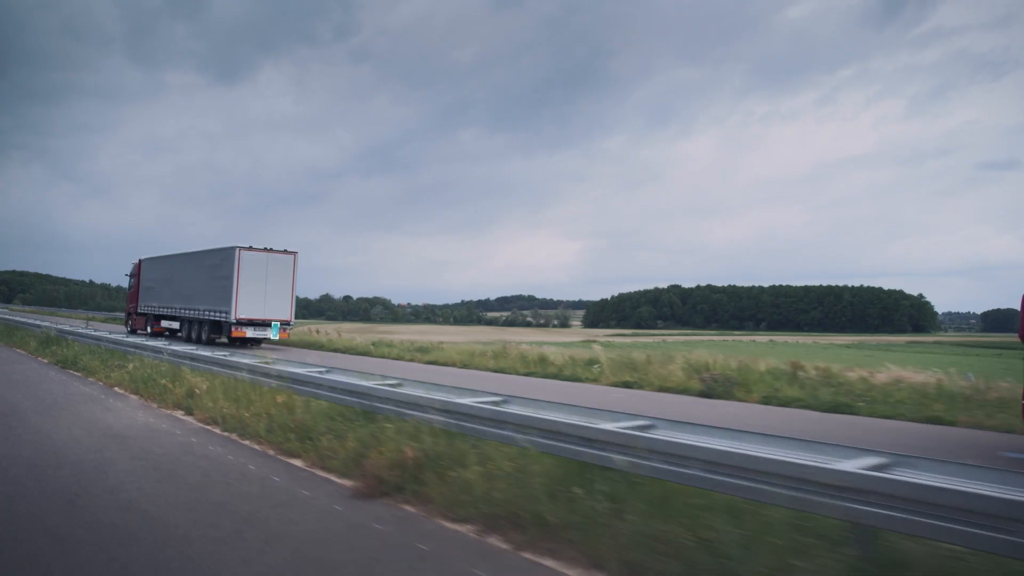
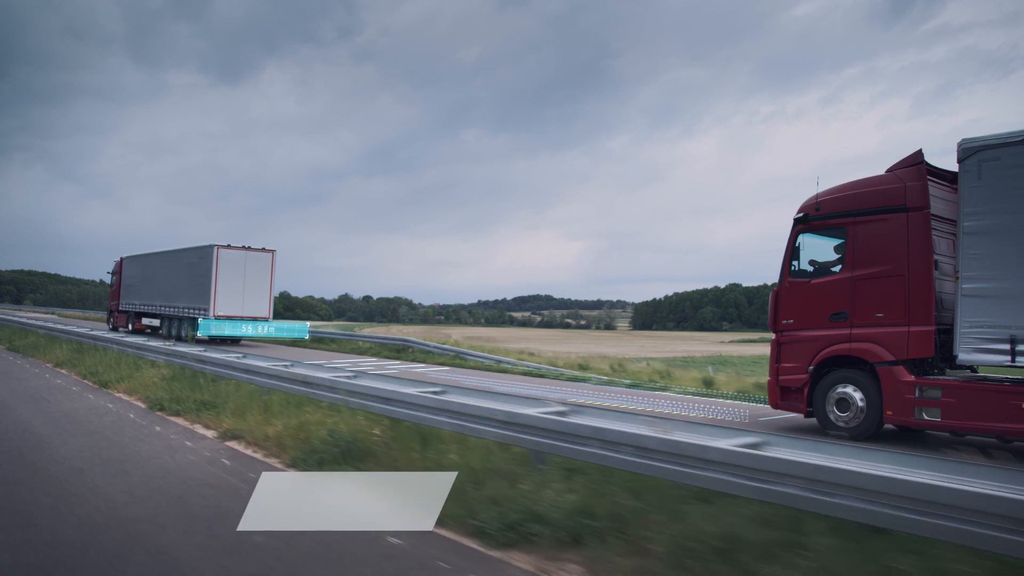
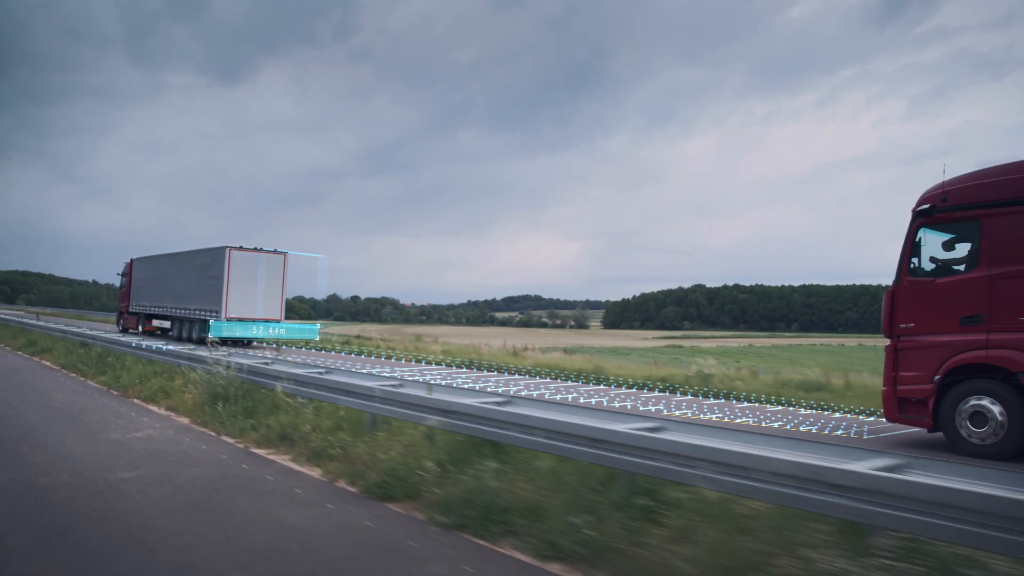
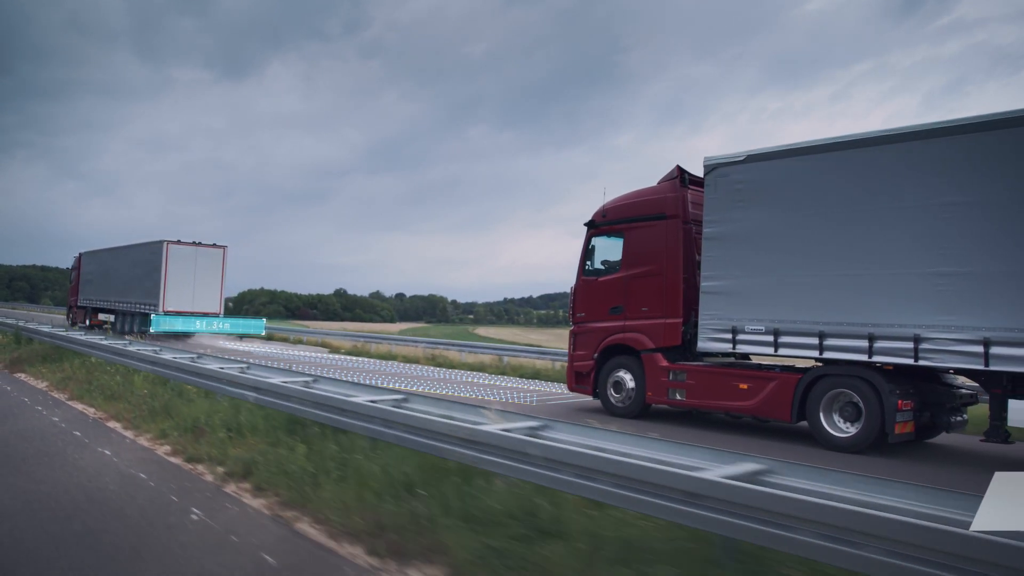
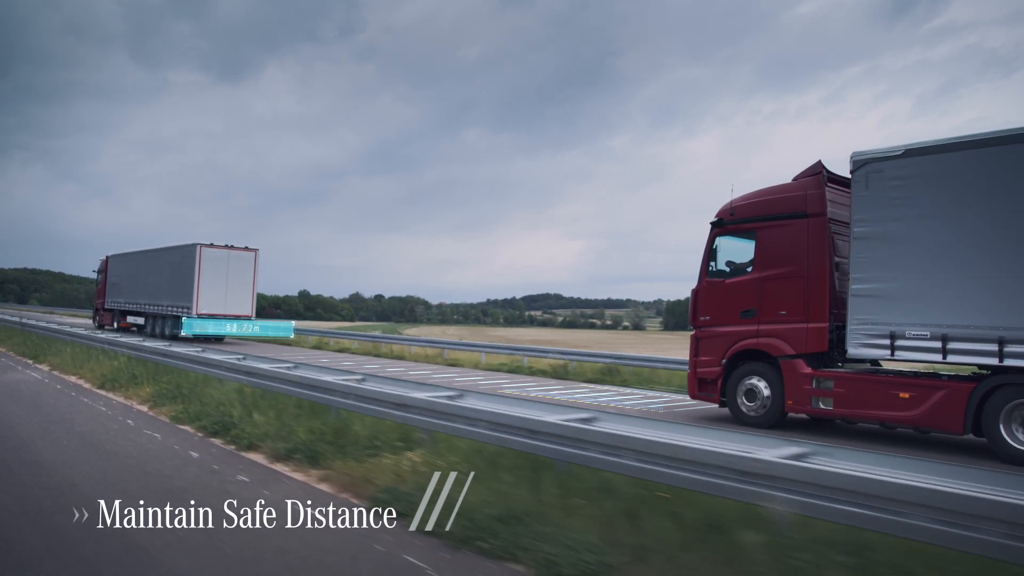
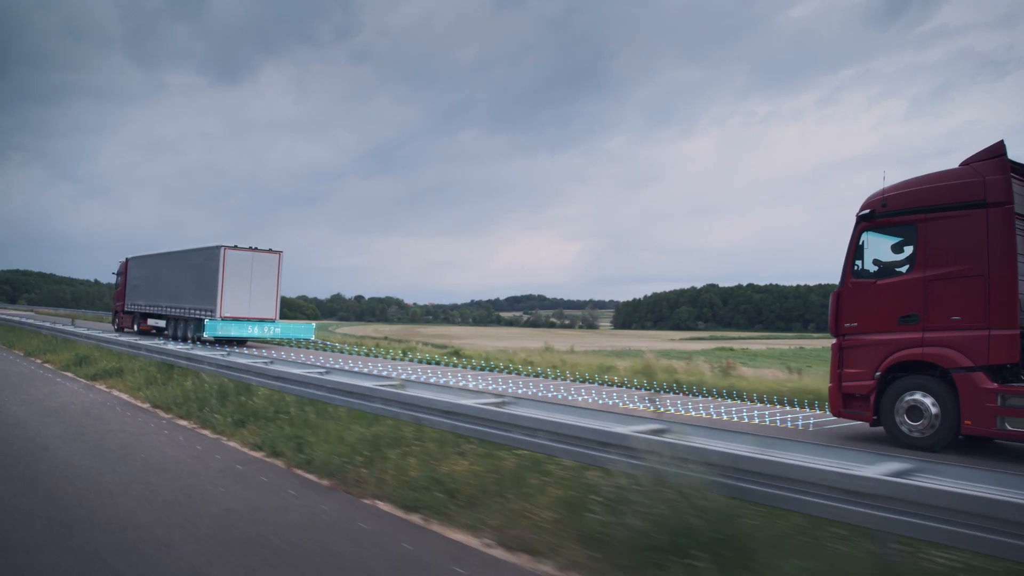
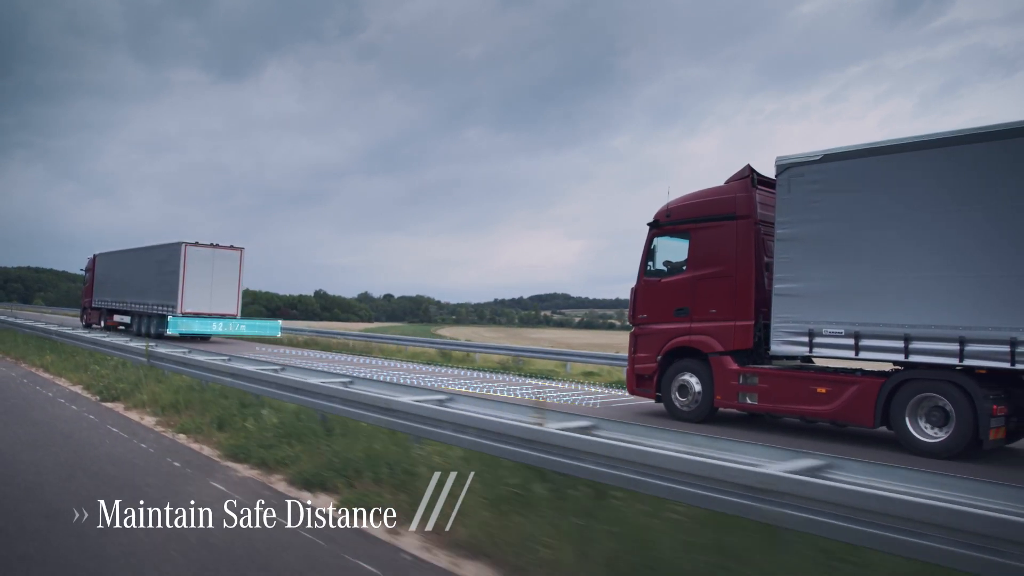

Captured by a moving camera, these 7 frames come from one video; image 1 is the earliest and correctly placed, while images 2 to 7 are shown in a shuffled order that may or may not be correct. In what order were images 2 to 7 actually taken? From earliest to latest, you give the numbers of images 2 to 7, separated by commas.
3, 6, 2, 5, 7, 4
